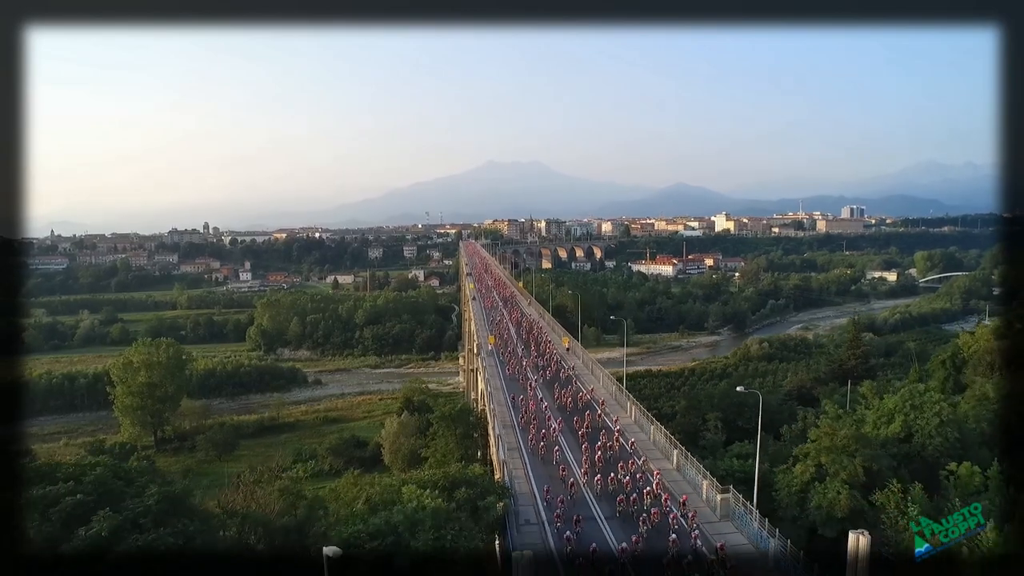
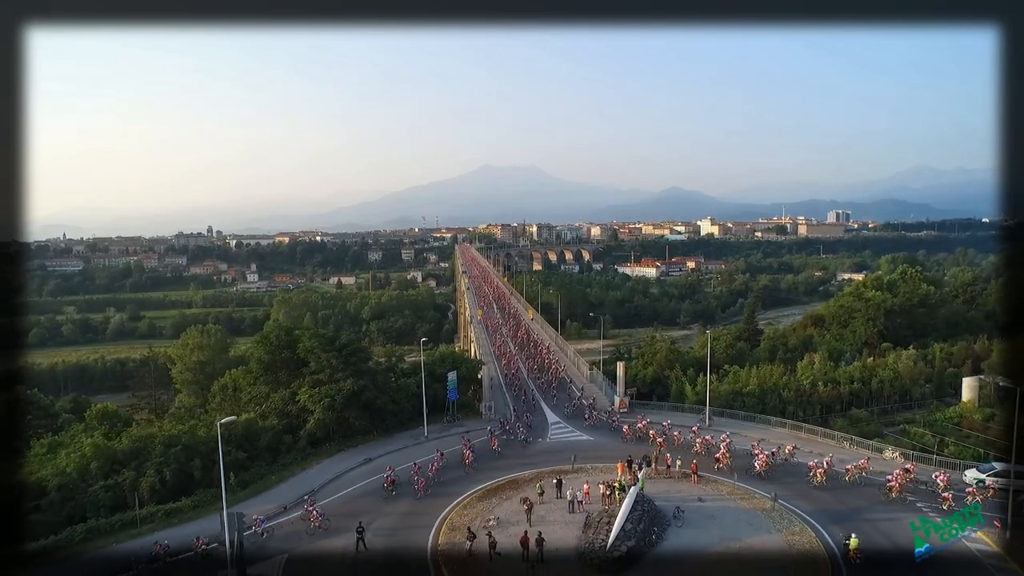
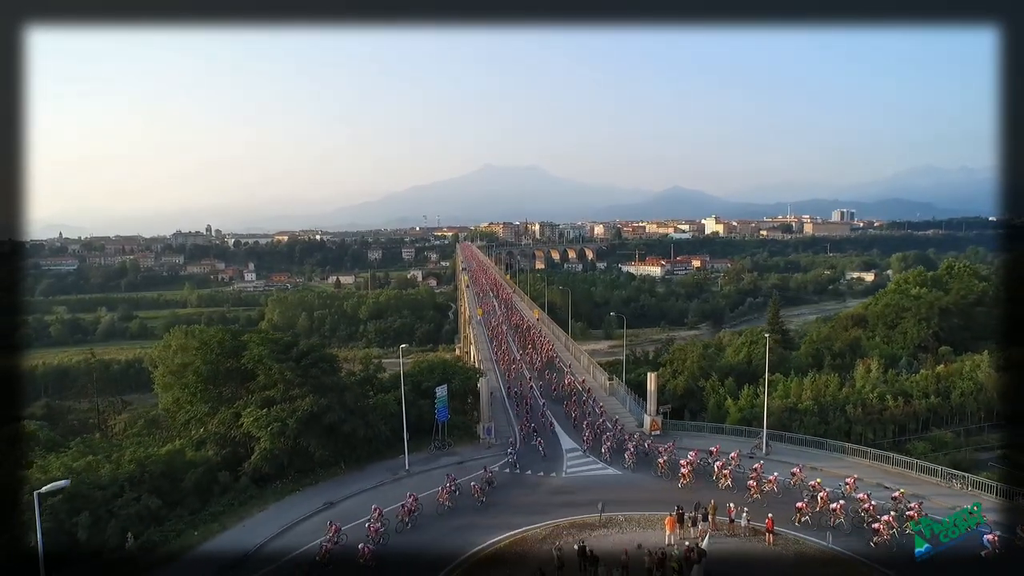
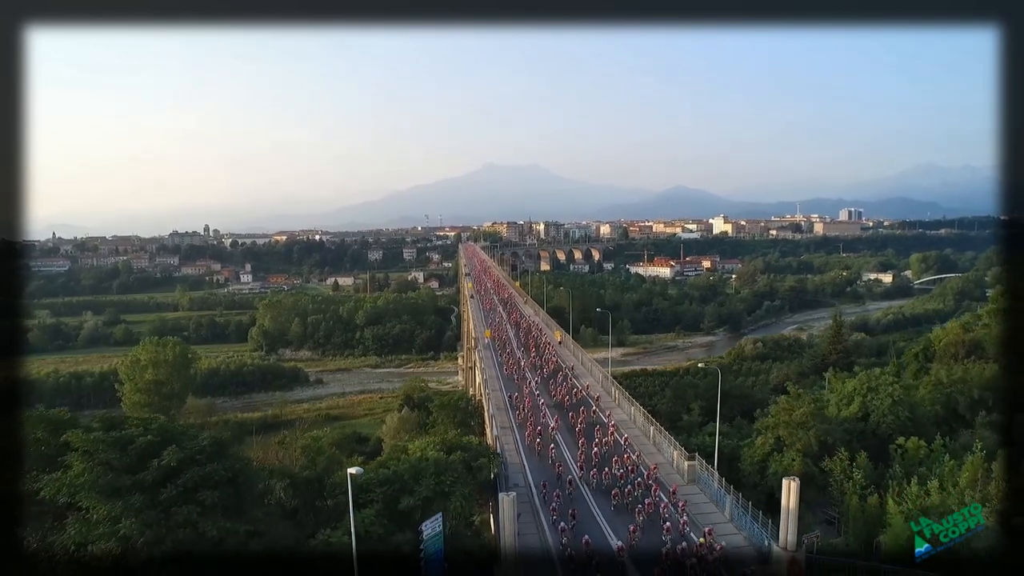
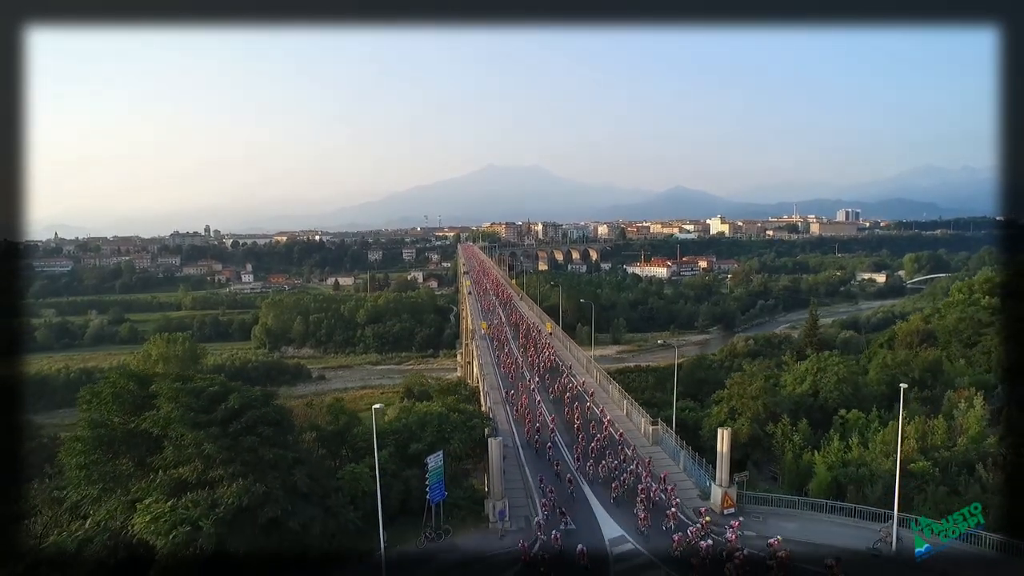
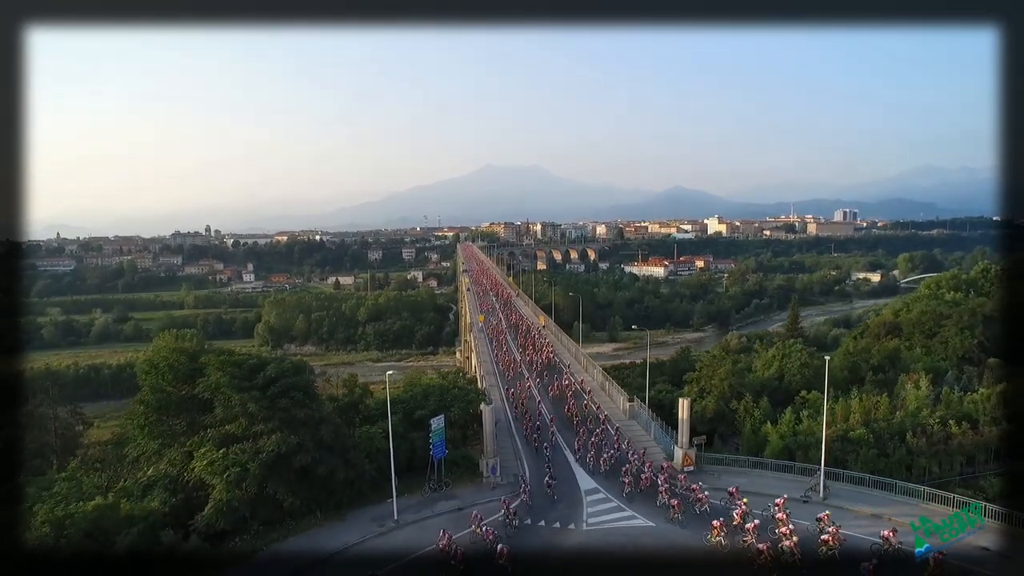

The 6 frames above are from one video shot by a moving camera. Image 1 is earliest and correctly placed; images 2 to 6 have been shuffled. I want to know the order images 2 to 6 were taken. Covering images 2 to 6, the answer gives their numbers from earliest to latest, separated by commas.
4, 5, 6, 3, 2
